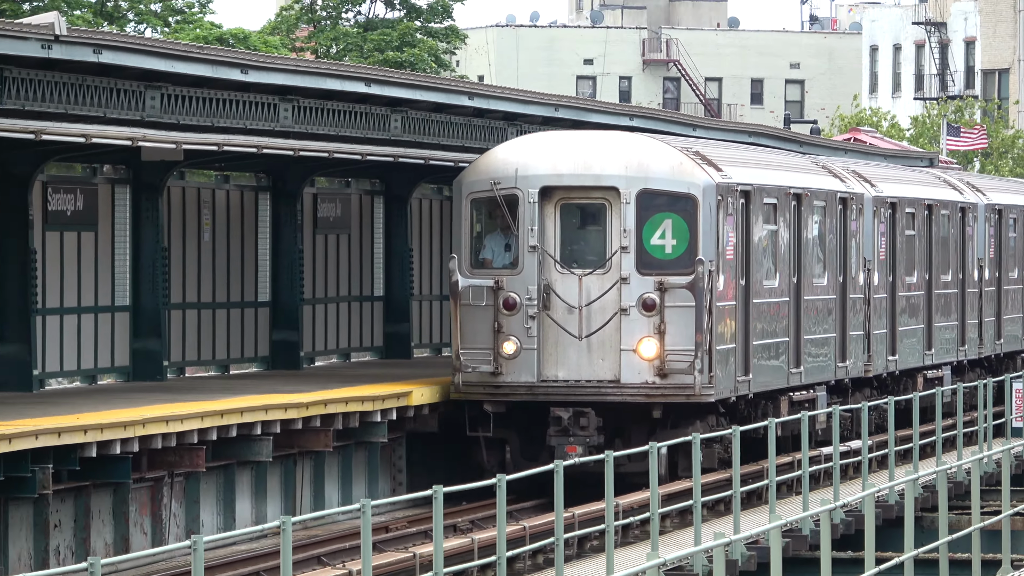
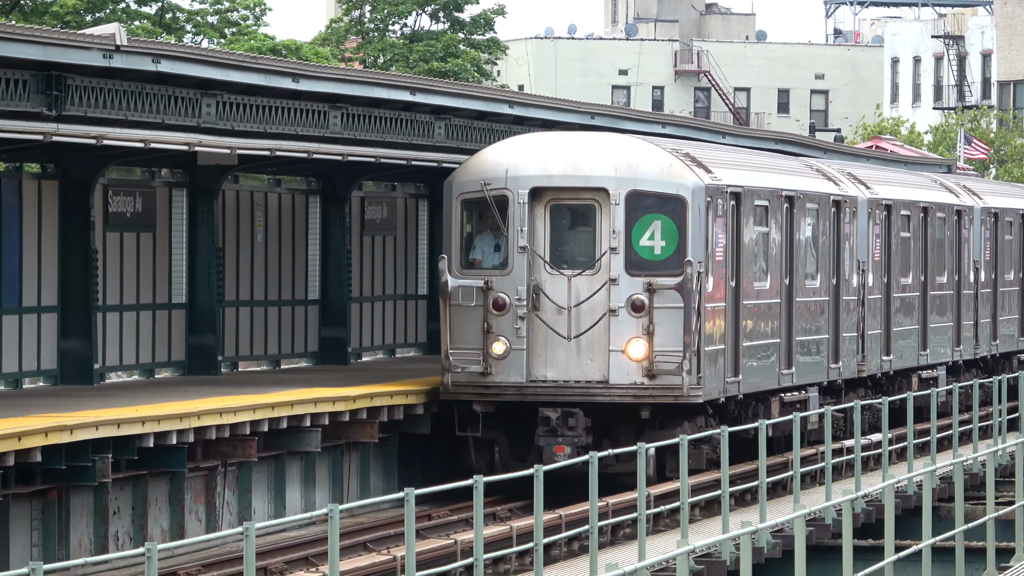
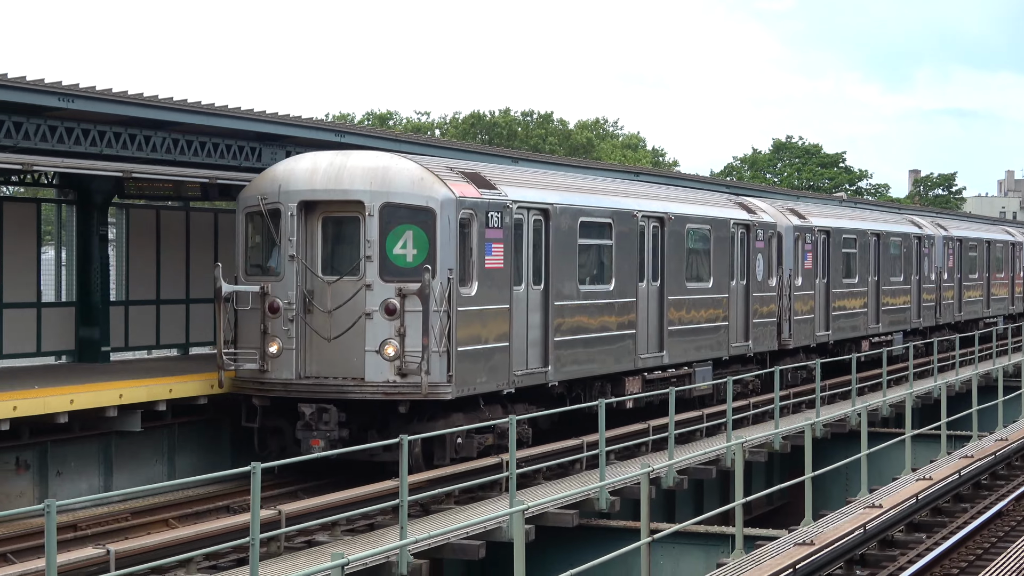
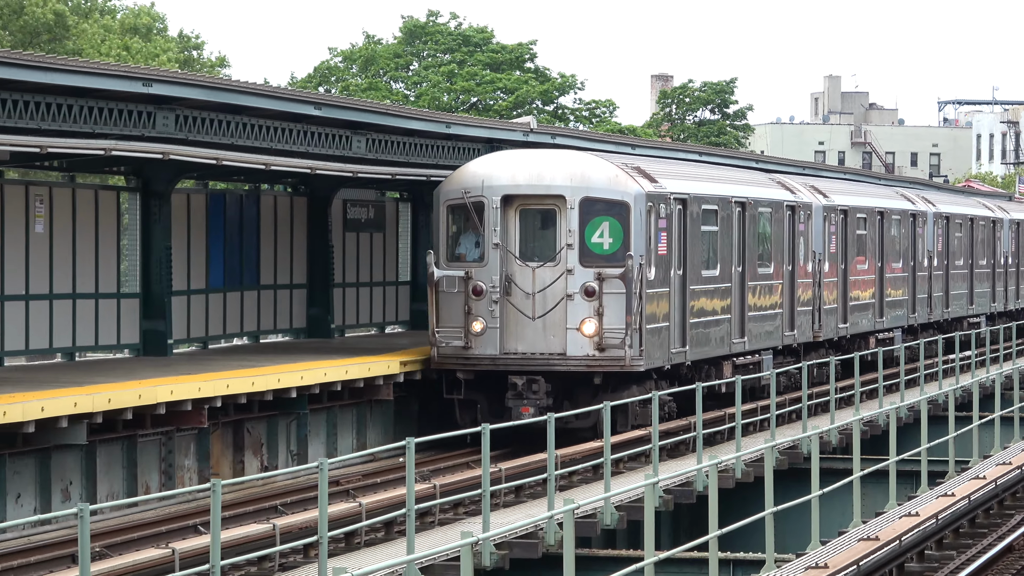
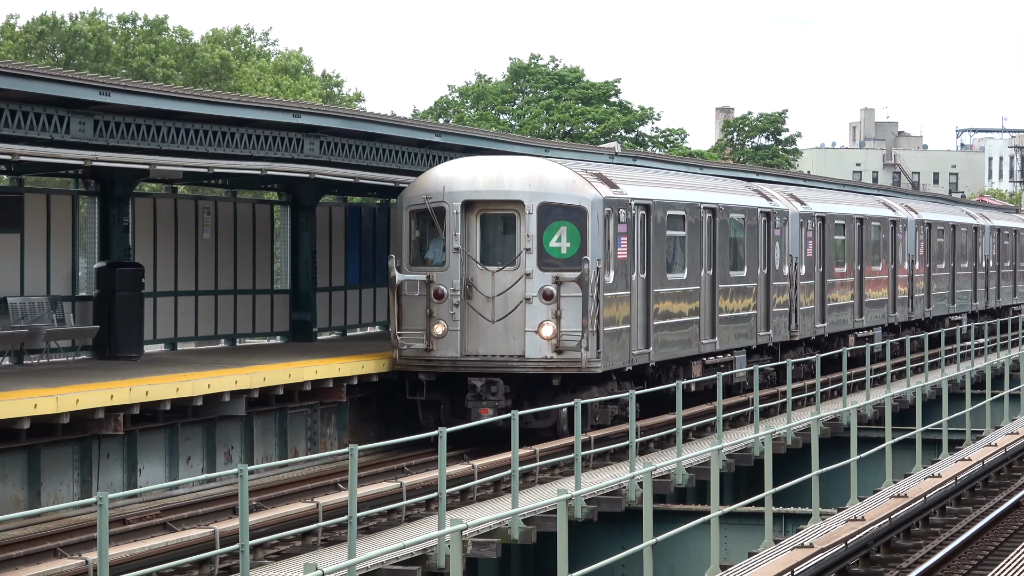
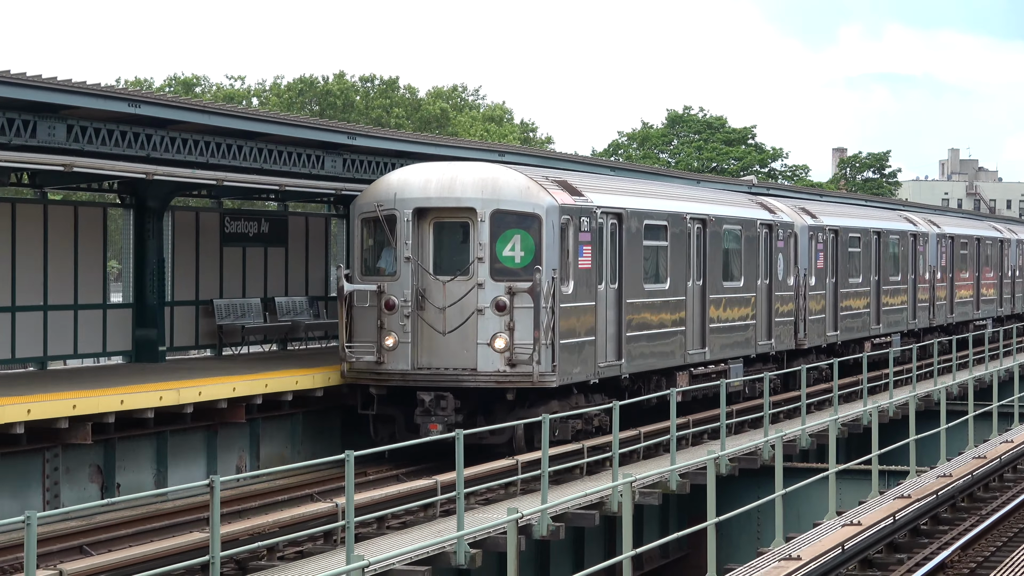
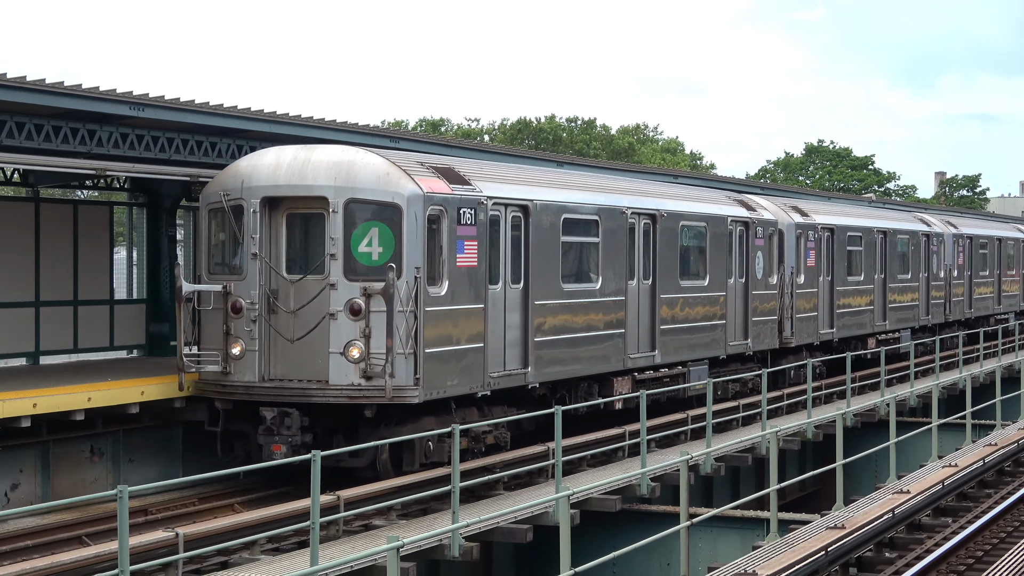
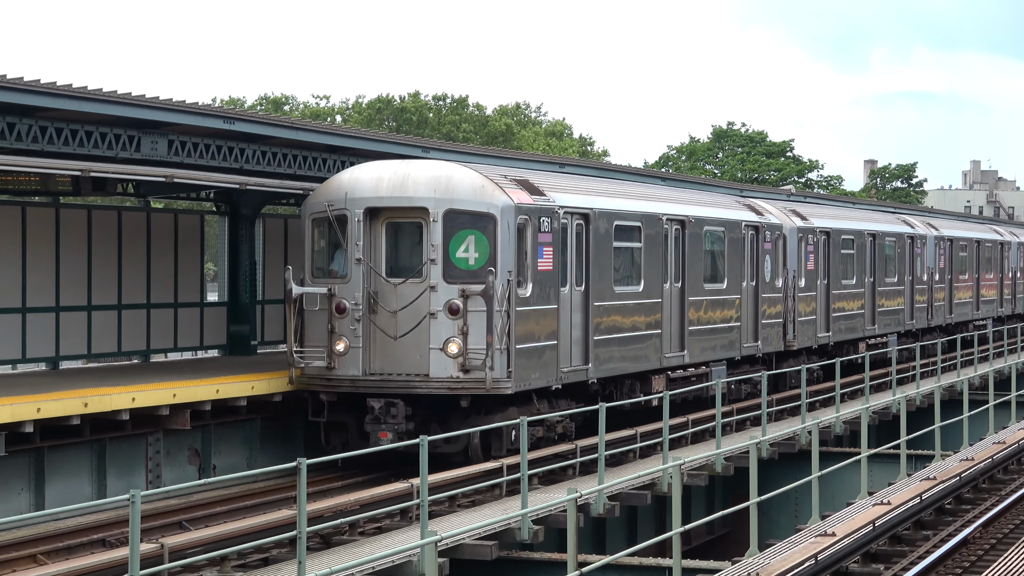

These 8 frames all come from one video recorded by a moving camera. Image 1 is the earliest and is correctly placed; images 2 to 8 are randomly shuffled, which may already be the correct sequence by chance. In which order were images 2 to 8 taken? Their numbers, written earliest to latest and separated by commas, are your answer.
2, 4, 5, 6, 8, 3, 7
